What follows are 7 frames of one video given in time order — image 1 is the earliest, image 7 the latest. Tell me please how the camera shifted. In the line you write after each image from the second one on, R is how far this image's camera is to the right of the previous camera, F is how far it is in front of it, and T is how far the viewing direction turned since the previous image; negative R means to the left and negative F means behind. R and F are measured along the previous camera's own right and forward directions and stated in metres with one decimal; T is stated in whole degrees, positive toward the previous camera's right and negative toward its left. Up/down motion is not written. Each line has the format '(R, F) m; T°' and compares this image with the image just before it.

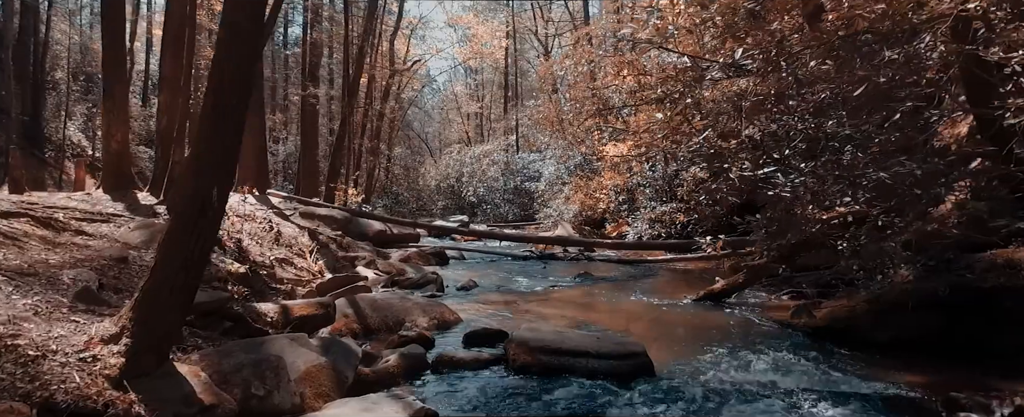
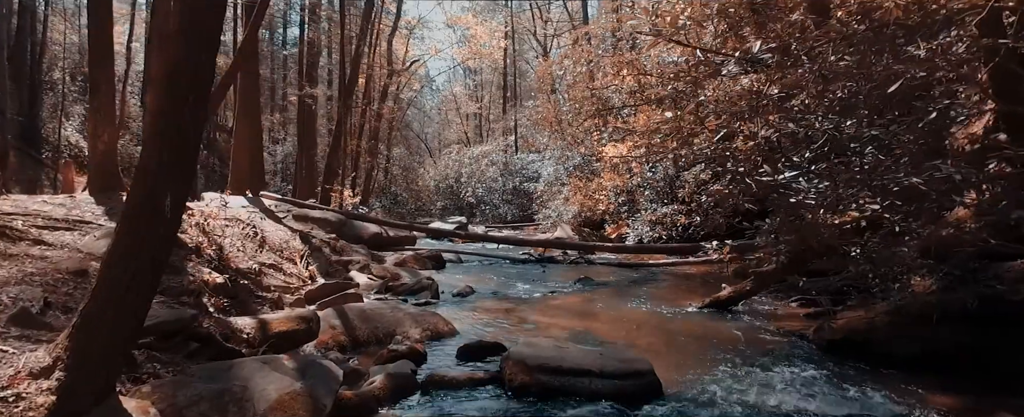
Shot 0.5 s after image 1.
(0.0, +0.2) m; 0°
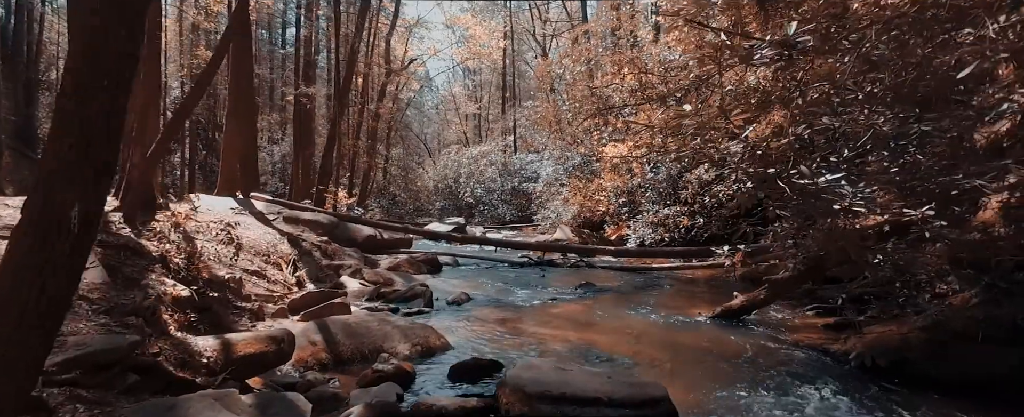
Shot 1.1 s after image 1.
(0.0, +0.3) m; 0°
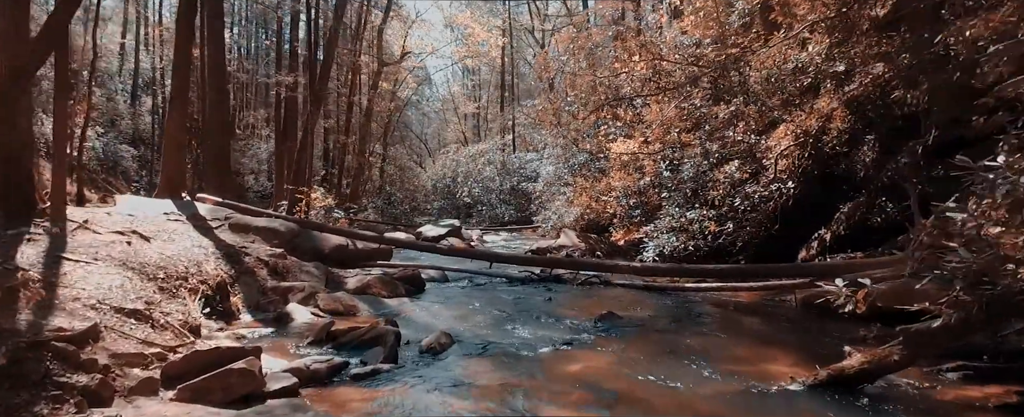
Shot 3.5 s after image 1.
(0.0, +1.6) m; 0°
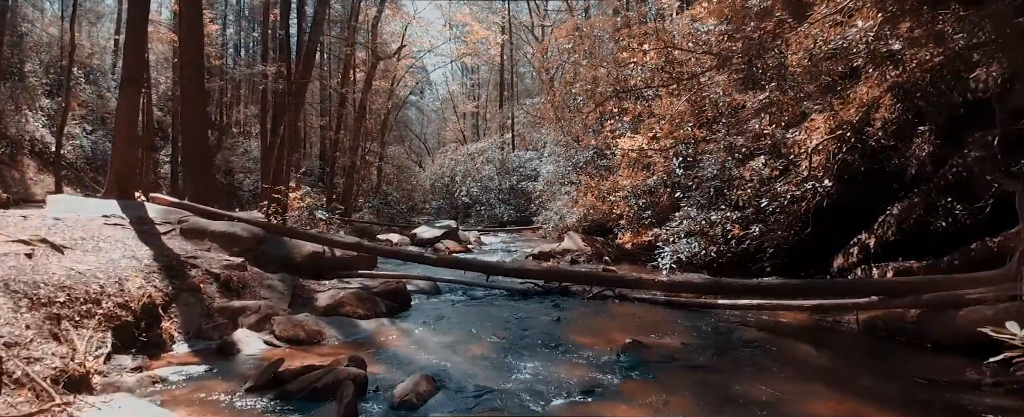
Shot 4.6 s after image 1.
(0.0, +1.1) m; 0°
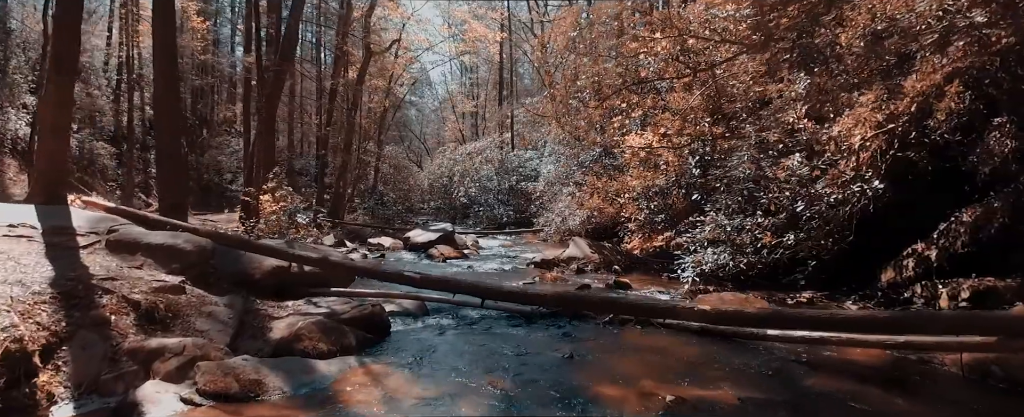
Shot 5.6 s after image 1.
(0.0, +1.1) m; 0°
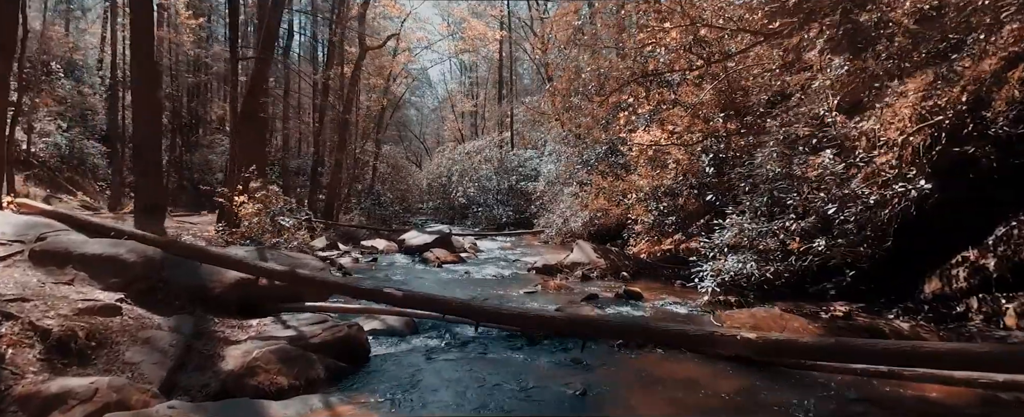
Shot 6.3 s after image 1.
(0.0, +0.8) m; 0°
